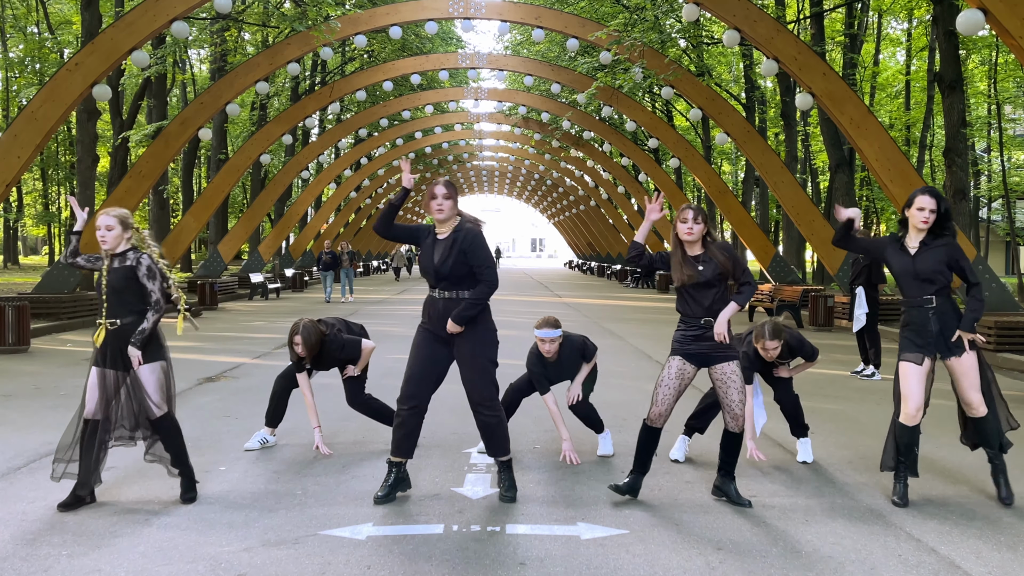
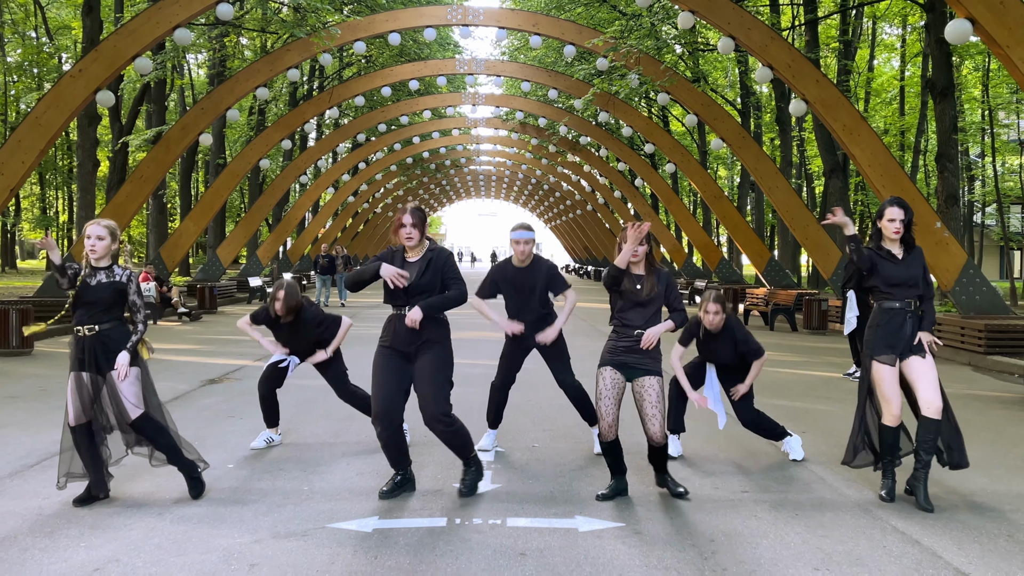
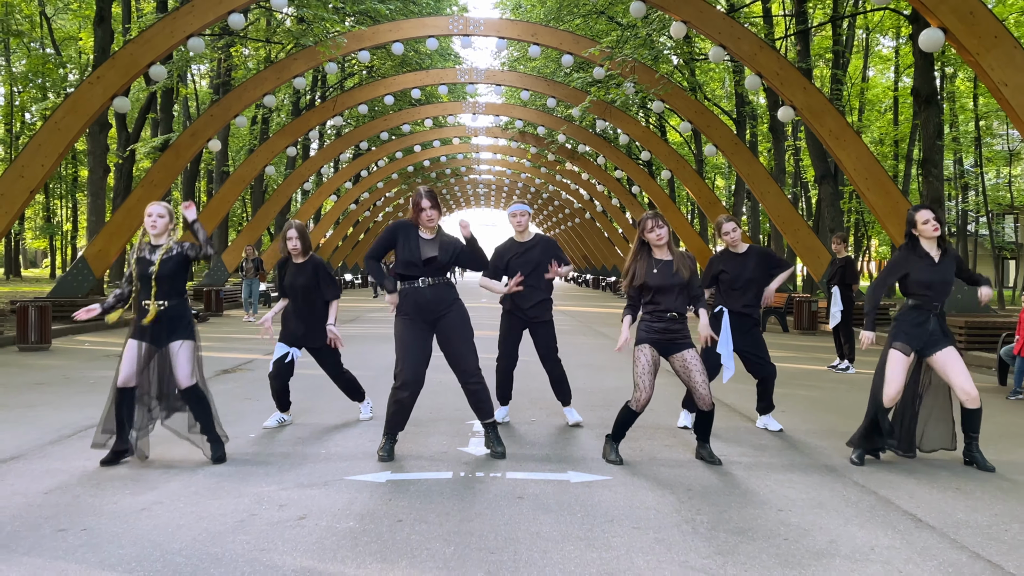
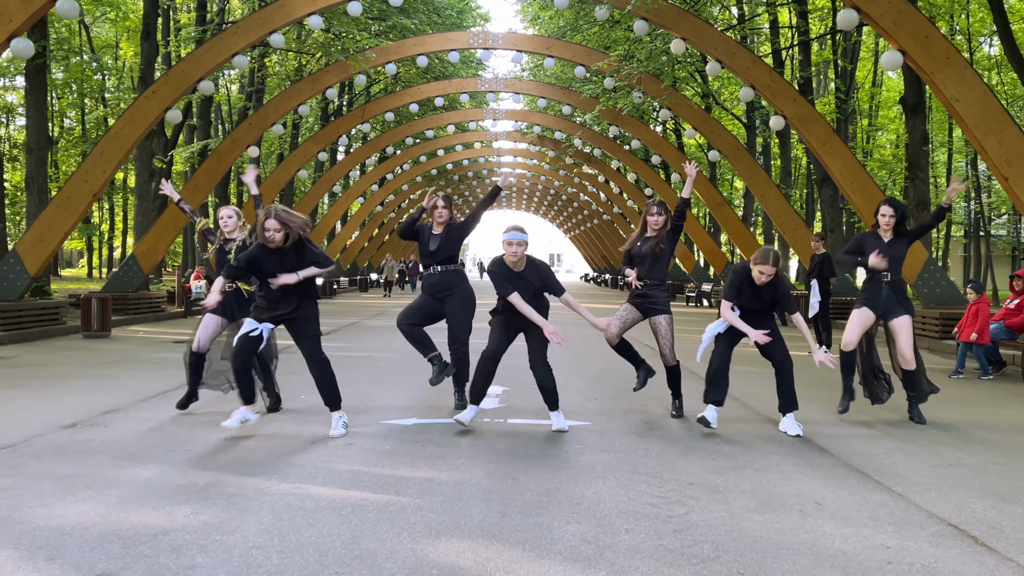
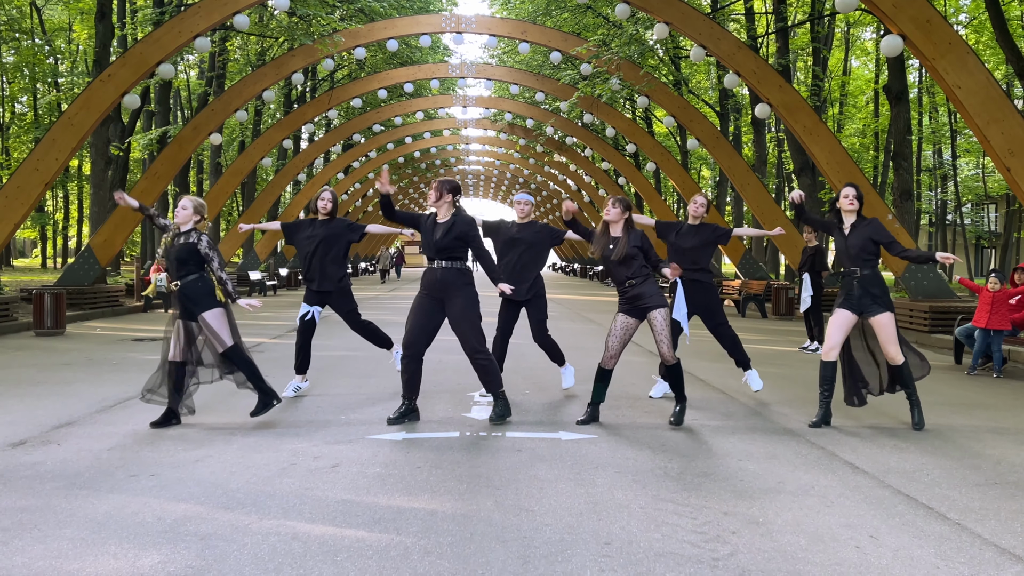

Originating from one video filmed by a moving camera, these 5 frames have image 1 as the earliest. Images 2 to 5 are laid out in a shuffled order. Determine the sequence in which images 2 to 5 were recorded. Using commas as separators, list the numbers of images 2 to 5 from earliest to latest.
2, 5, 3, 4
